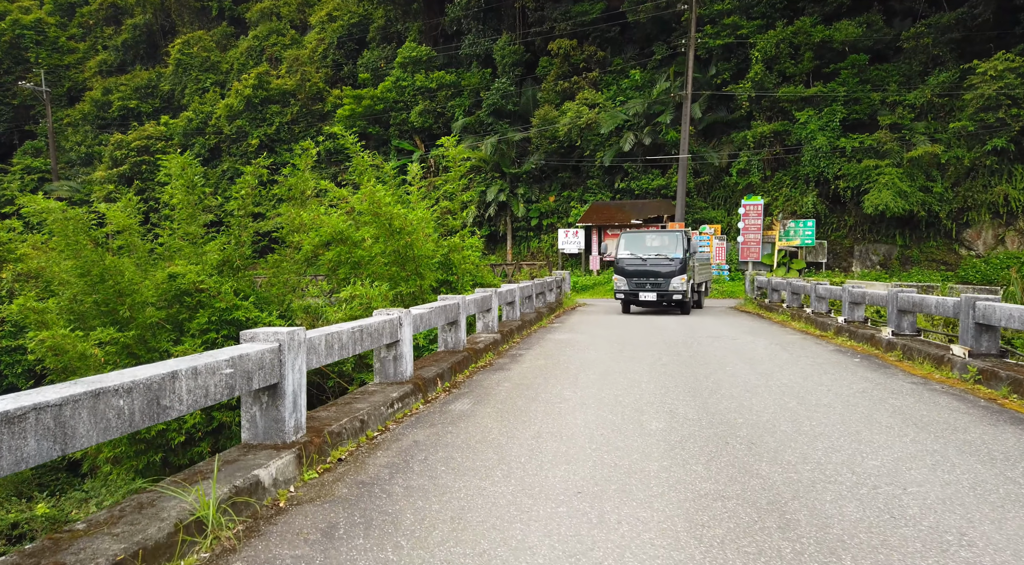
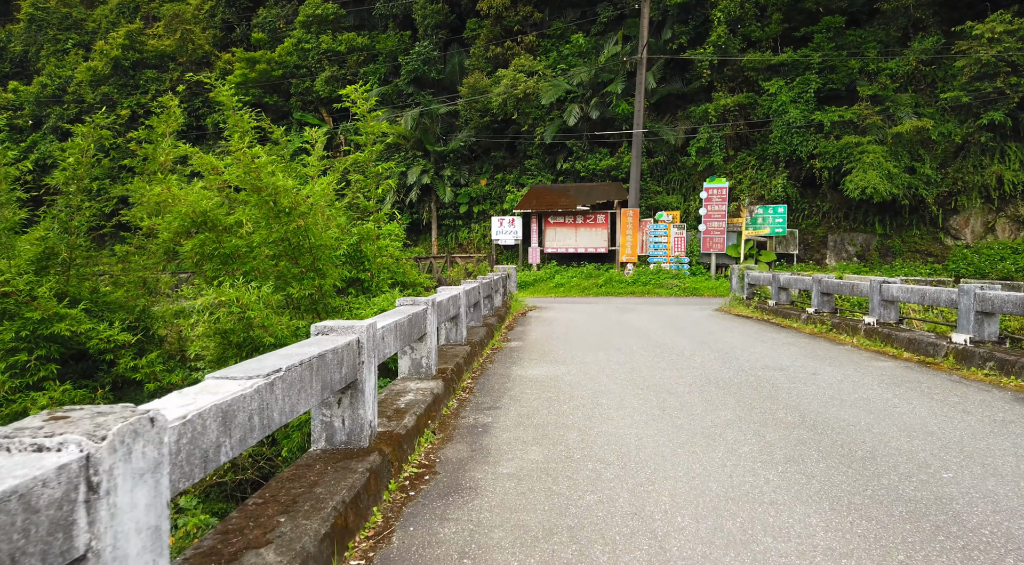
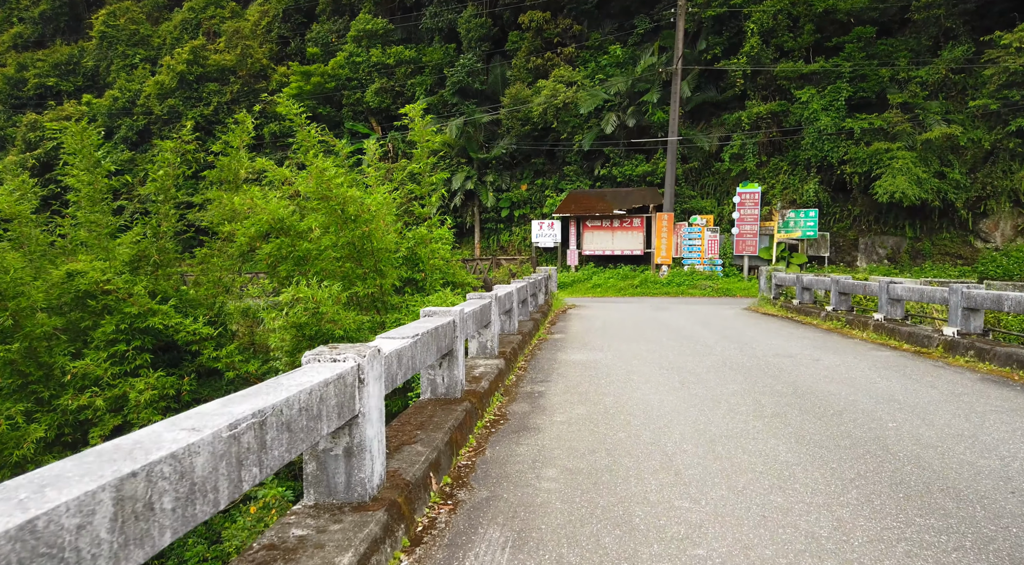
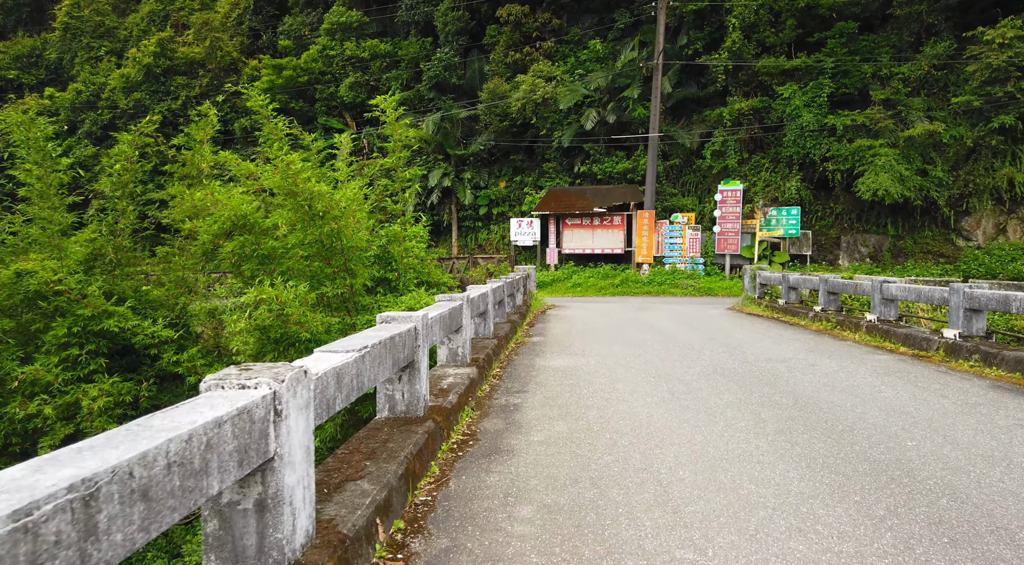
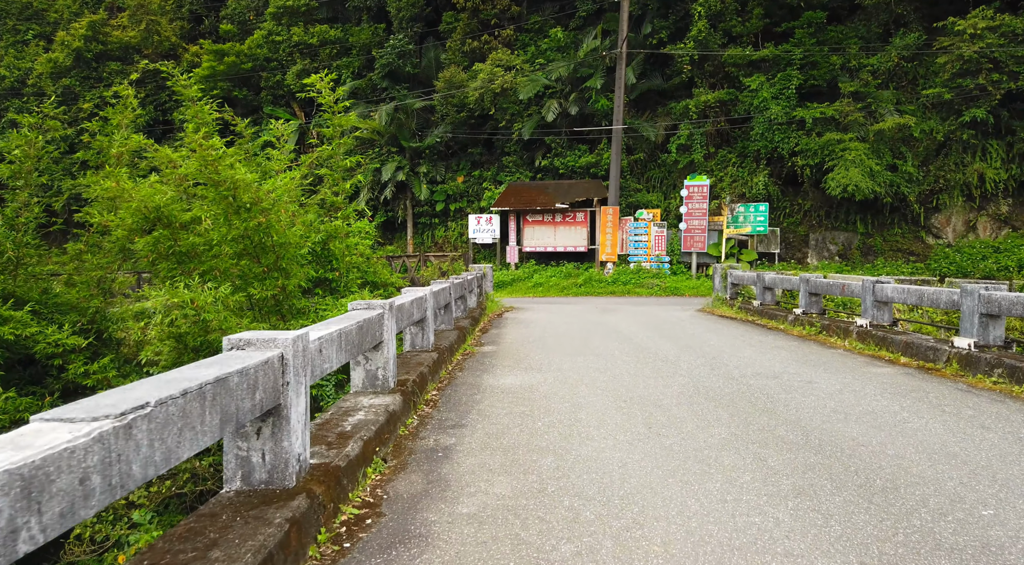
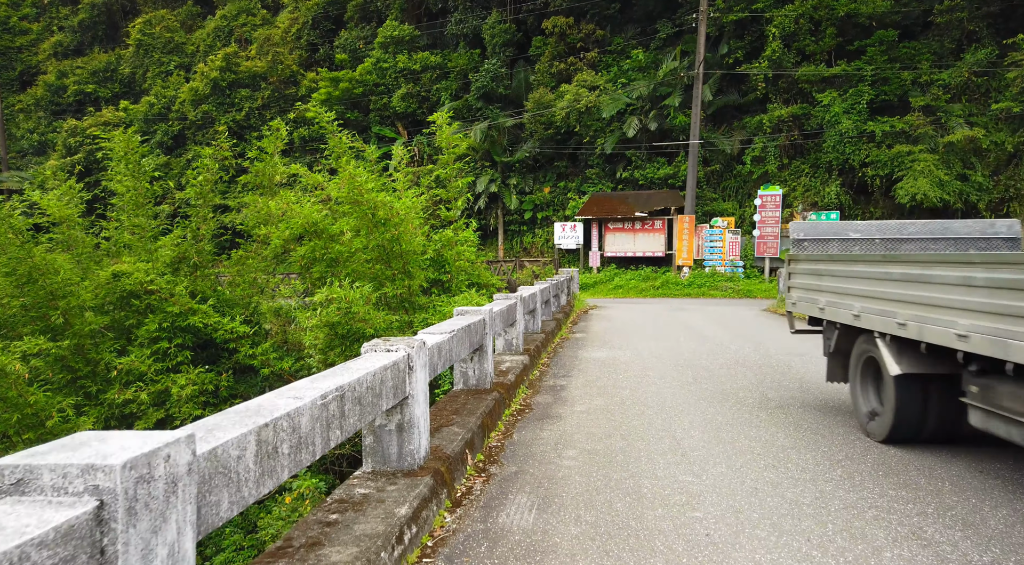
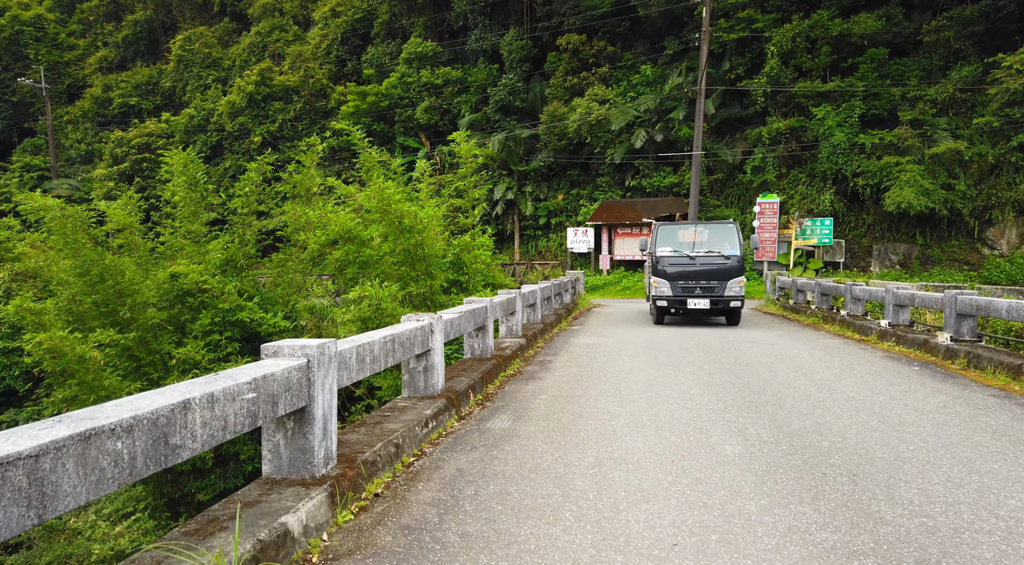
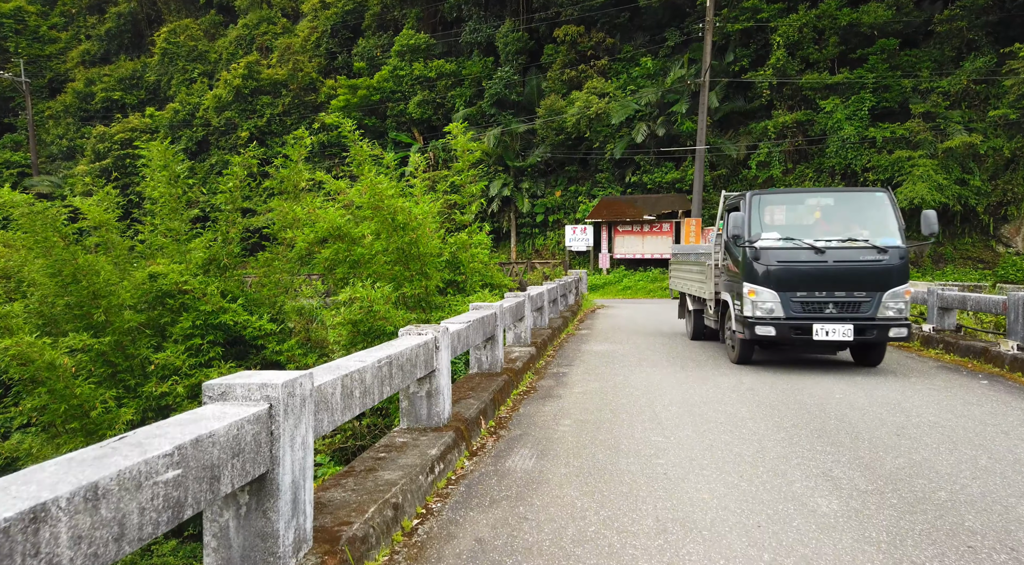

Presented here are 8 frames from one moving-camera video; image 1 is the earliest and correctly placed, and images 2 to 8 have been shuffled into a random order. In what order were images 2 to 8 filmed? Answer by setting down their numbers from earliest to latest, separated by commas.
7, 8, 6, 3, 4, 2, 5
